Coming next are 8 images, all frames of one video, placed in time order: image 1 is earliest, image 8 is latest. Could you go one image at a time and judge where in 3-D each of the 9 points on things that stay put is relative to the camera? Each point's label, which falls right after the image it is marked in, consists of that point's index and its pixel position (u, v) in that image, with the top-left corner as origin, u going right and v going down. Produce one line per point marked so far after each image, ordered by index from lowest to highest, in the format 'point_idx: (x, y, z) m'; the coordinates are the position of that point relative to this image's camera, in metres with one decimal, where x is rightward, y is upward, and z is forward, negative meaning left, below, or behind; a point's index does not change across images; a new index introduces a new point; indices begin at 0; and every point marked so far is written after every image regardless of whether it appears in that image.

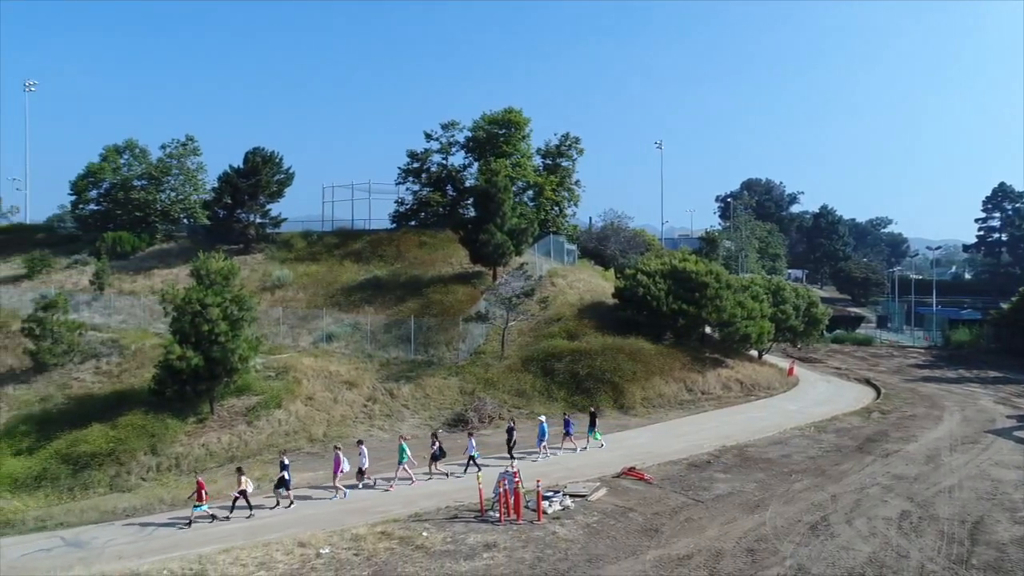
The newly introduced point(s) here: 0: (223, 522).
0: (-6.4, -5.2, +15.9) m
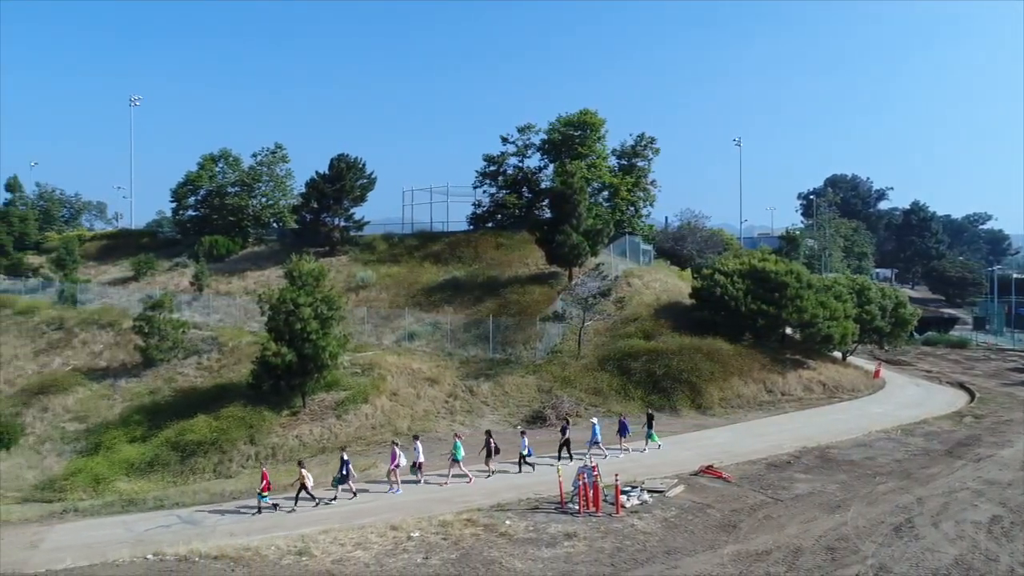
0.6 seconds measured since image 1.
0: (-4.6, -5.2, +17.0) m
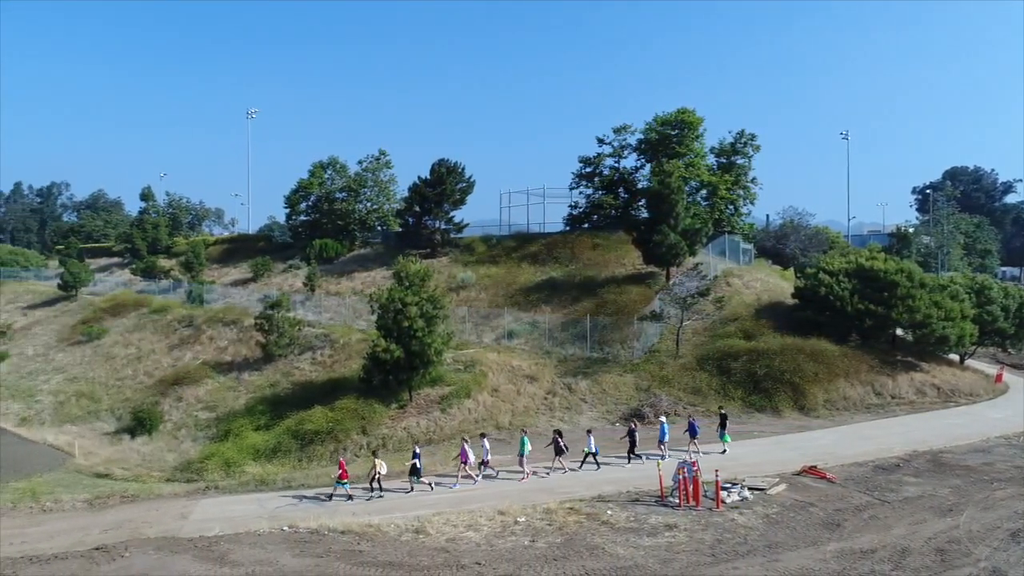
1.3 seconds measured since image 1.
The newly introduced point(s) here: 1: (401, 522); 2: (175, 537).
0: (-2.1, -5.2, +18.2) m
1: (-2.3, -4.9, +14.9) m
2: (-6.8, -5.0, +14.5) m
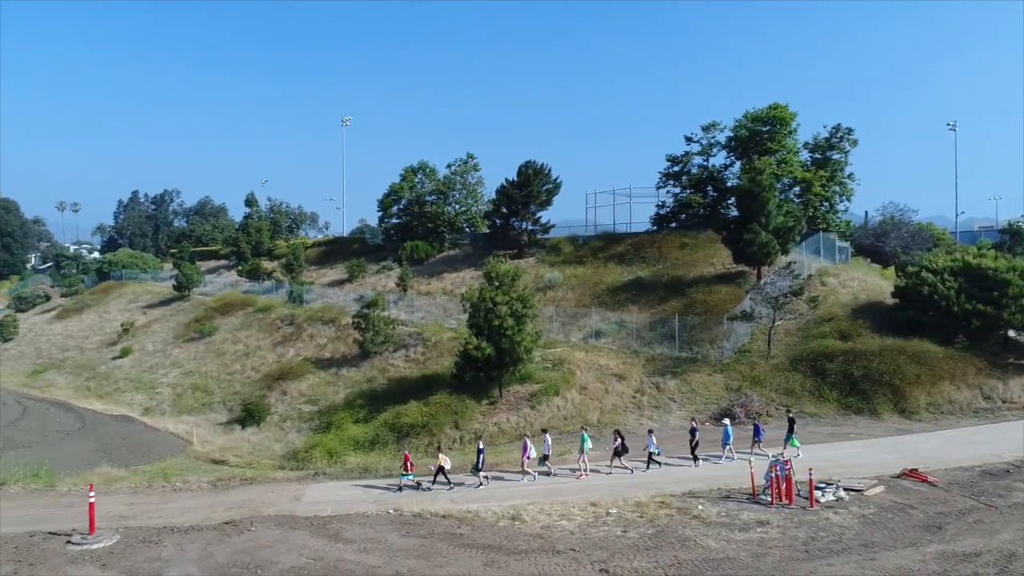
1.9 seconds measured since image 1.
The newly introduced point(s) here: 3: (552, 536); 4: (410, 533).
0: (+0.3, -5.2, +18.9) m
1: (-0.3, -4.8, +15.6) m
2: (-4.8, -5.0, +15.8) m
3: (+0.8, -4.8, +13.8) m
4: (-2.0, -4.8, +14.0) m
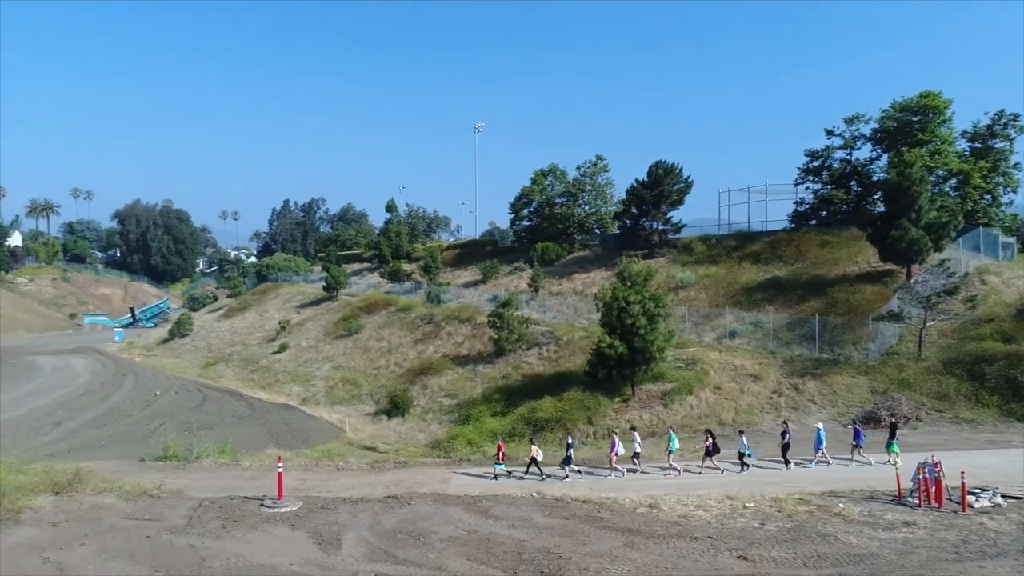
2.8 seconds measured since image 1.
0: (+4.0, -5.1, +19.4) m
1: (+2.8, -4.8, +16.3) m
2: (-1.6, -5.0, +17.3) m
3: (+3.5, -4.7, +14.3) m
4: (+0.9, -4.7, +15.0) m
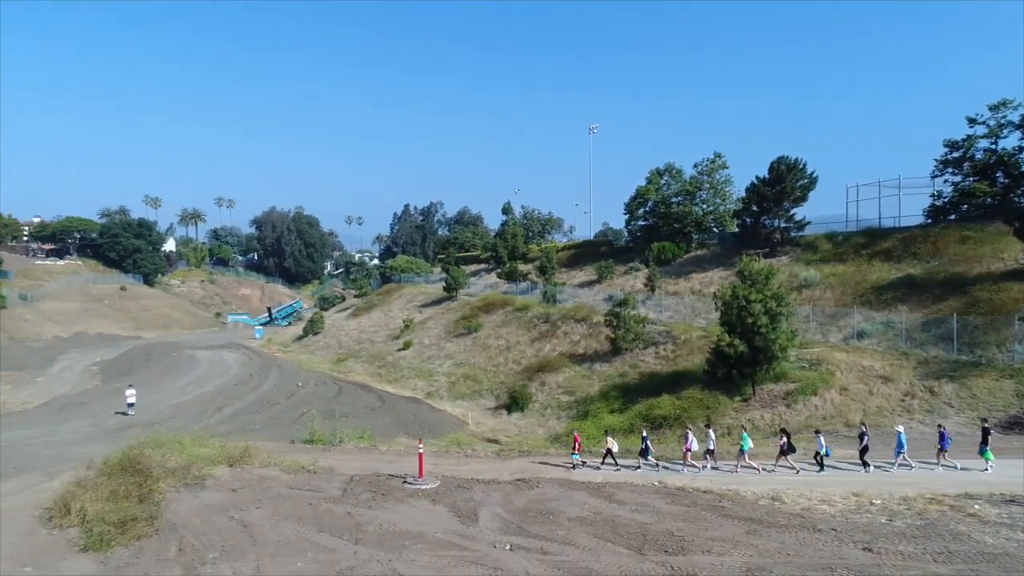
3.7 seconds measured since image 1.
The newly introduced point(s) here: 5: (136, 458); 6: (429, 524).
0: (+7.3, -5.0, +19.5) m
1: (+5.7, -4.7, +16.6) m
2: (+1.5, -4.9, +18.3) m
3: (+6.1, -4.6, +14.5) m
4: (+3.6, -4.7, +15.6) m
5: (-9.1, -4.1, +17.4) m
6: (-1.6, -4.6, +14.1) m
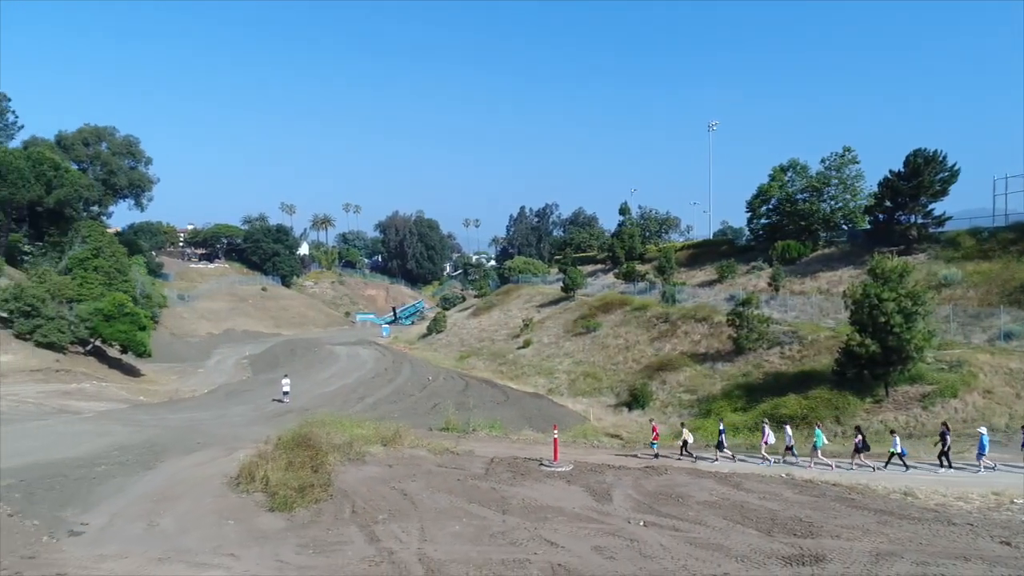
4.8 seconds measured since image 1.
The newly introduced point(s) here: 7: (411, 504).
0: (+10.9, -5.0, +19.3) m
1: (+8.8, -4.6, +16.7) m
2: (+4.9, -4.8, +19.0) m
3: (+8.9, -4.6, +14.6) m
4: (+6.6, -4.6, +16.1) m
5: (-5.7, -4.1, +19.8) m
6: (+1.2, -4.6, +15.4) m
7: (-2.2, -4.6, +15.2) m
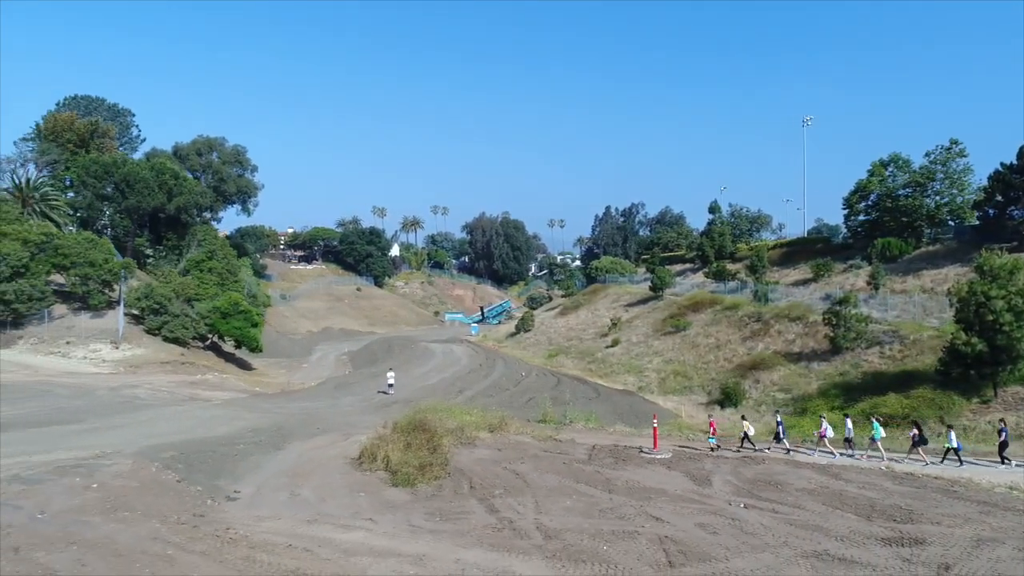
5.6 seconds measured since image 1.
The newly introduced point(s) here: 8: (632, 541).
0: (+13.7, -4.9, +19.1) m
1: (+11.3, -4.5, +16.8) m
2: (+7.7, -4.7, +19.5) m
3: (+11.1, -4.5, +14.7) m
4: (+9.0, -4.5, +16.4) m
5: (-2.7, -4.0, +21.6) m
6: (+3.6, -4.5, +16.3) m
7: (+0.2, -4.5, +16.6) m
8: (+2.1, -4.5, +12.6) m
